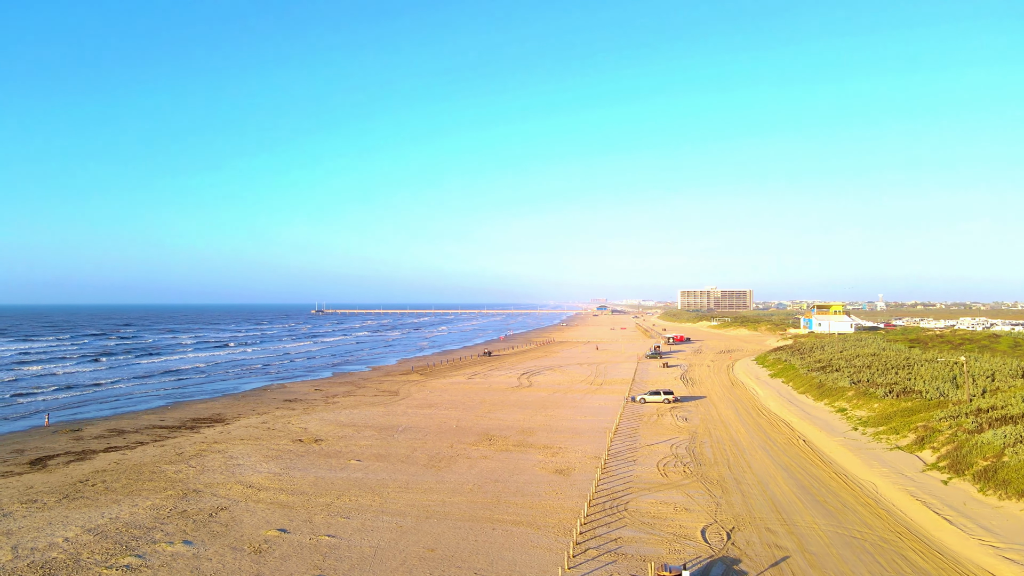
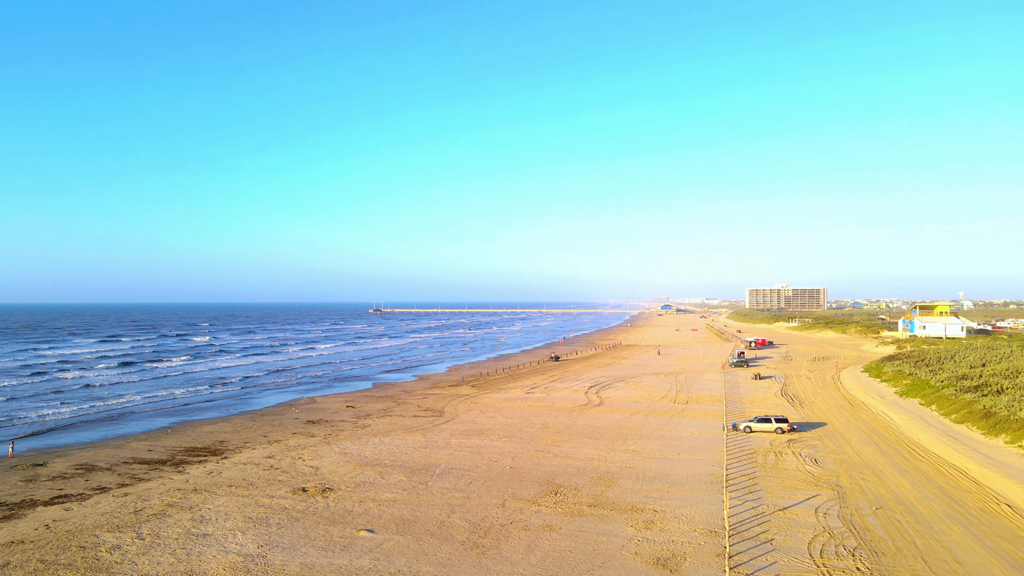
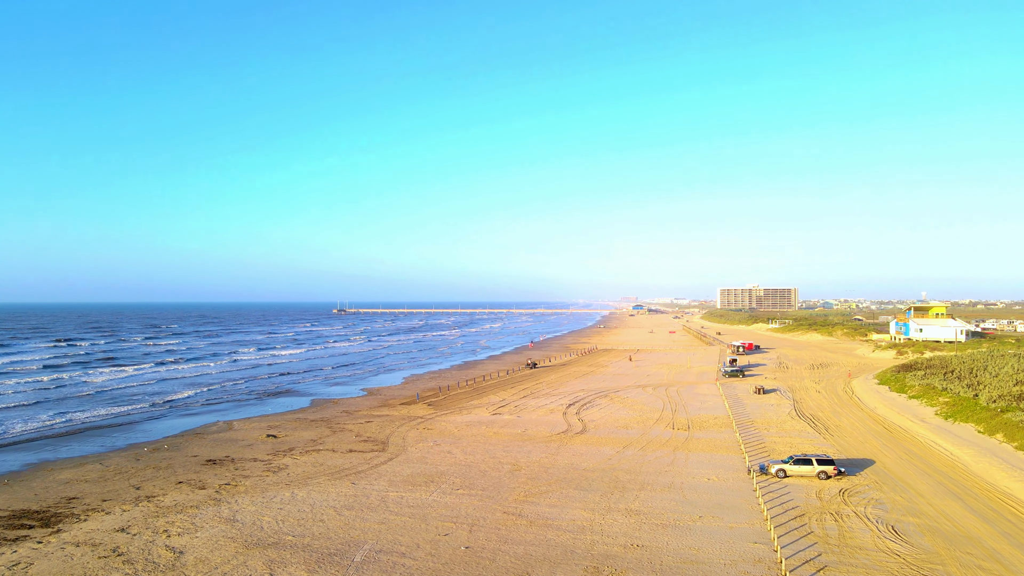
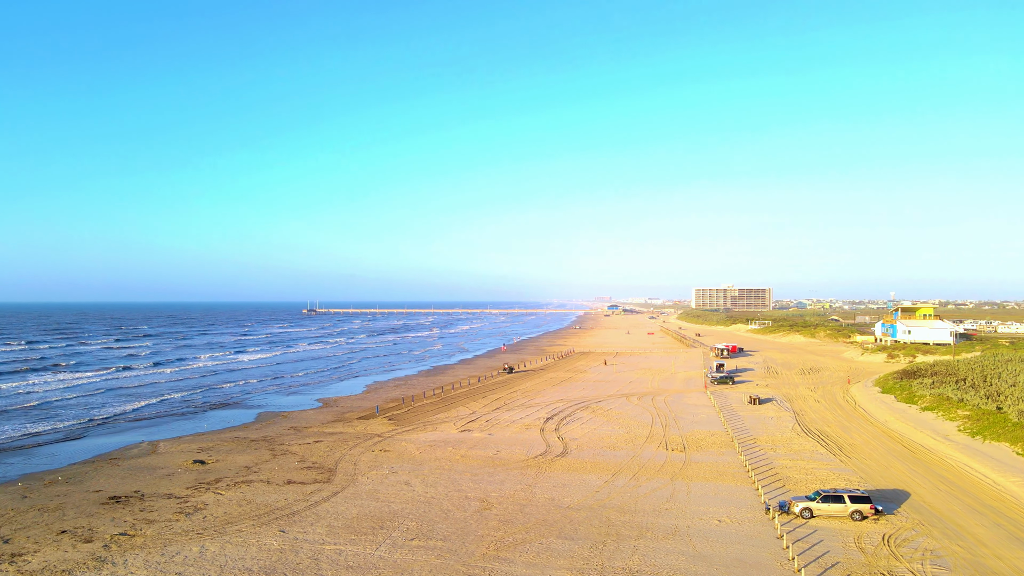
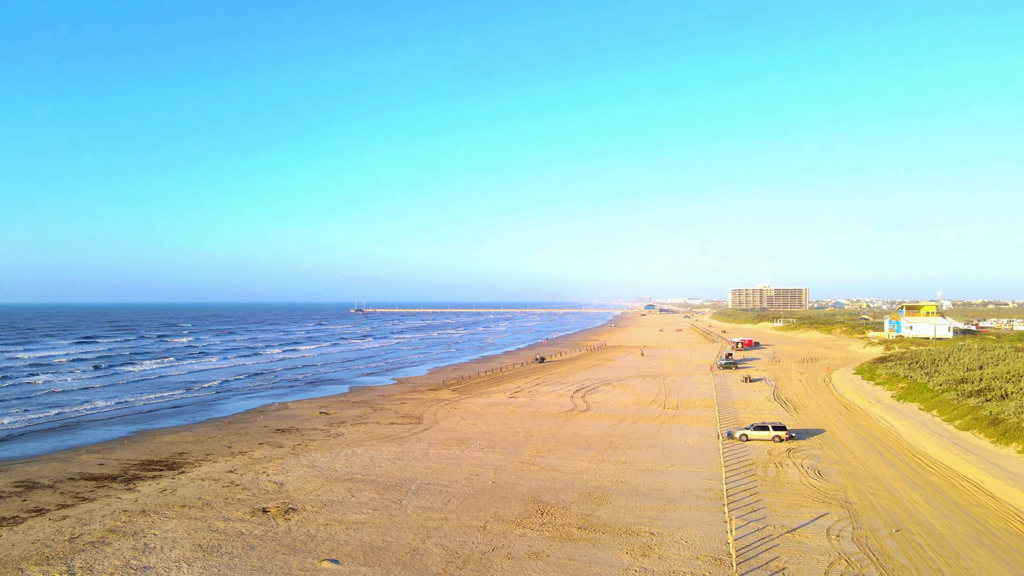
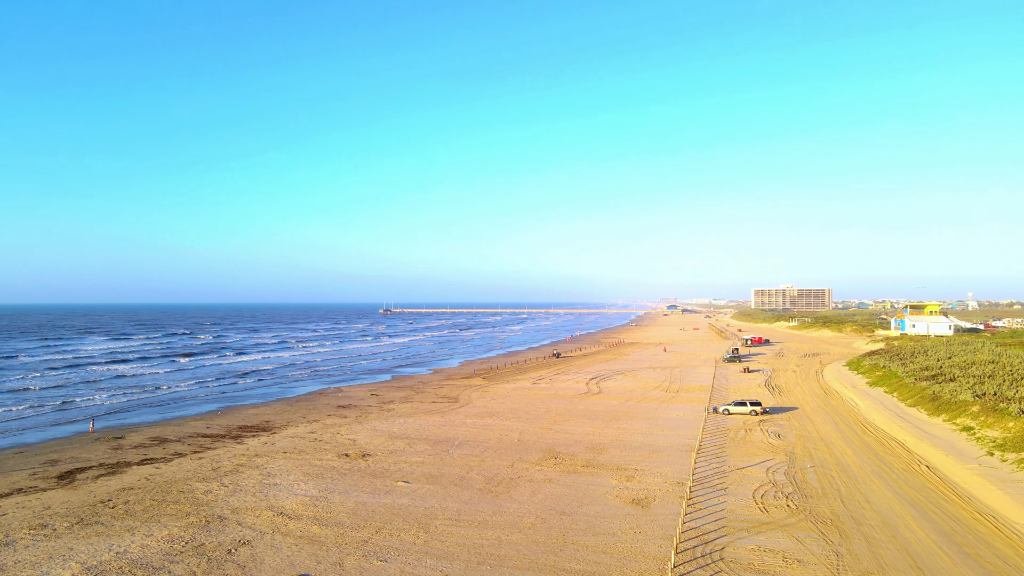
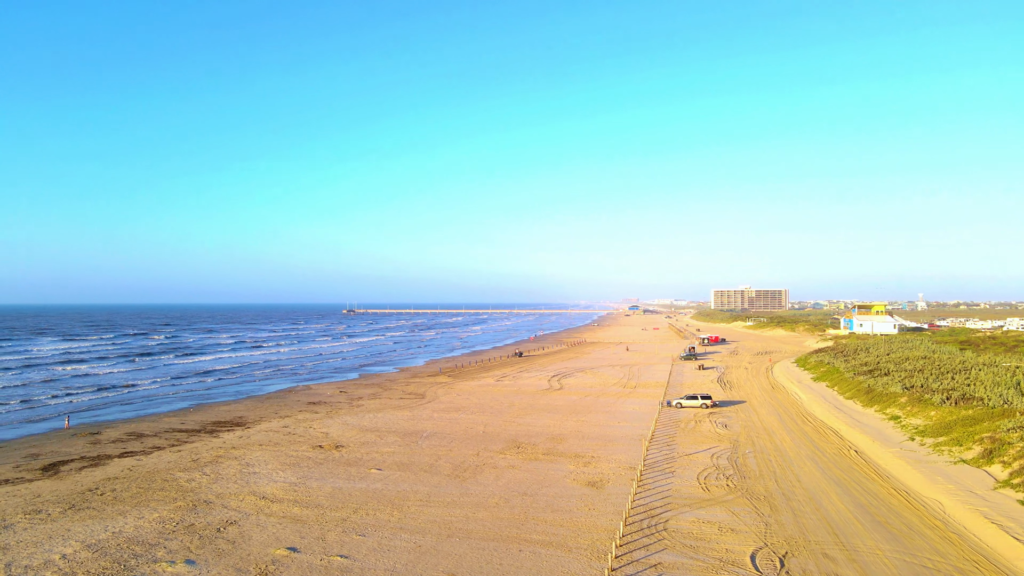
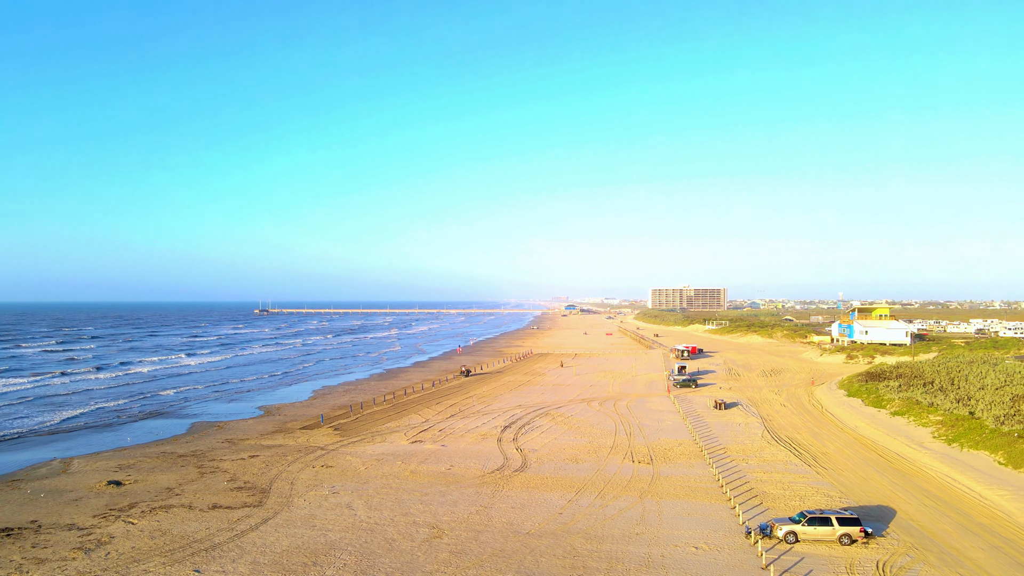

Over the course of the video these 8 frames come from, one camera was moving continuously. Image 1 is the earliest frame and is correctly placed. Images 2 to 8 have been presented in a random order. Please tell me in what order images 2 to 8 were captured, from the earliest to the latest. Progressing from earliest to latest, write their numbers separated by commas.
7, 6, 2, 5, 3, 4, 8
